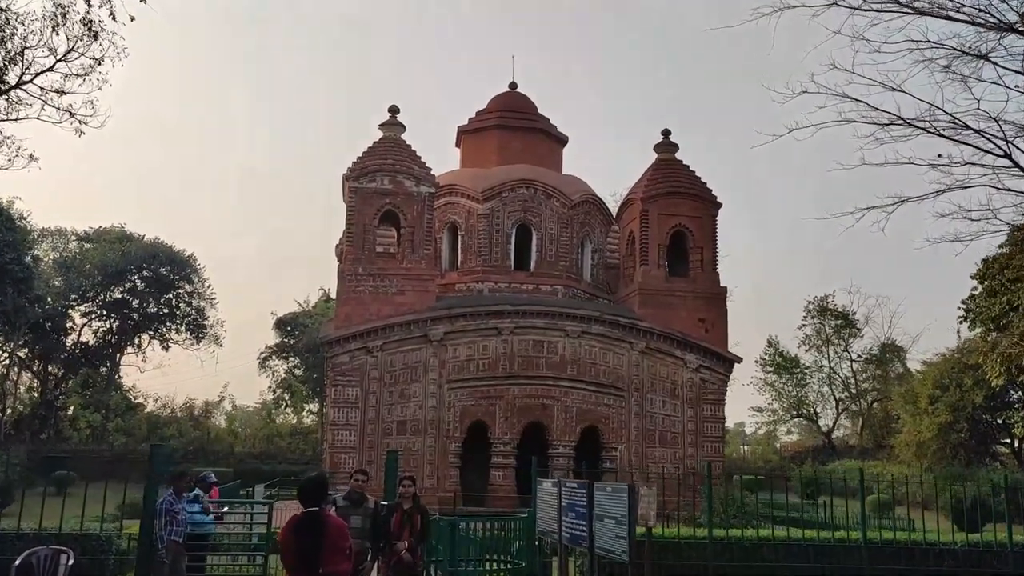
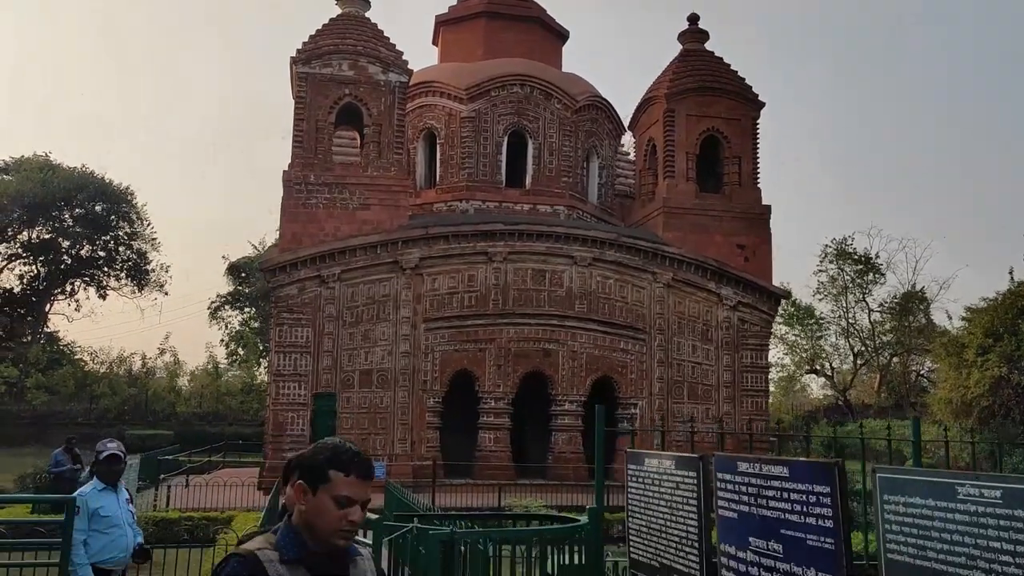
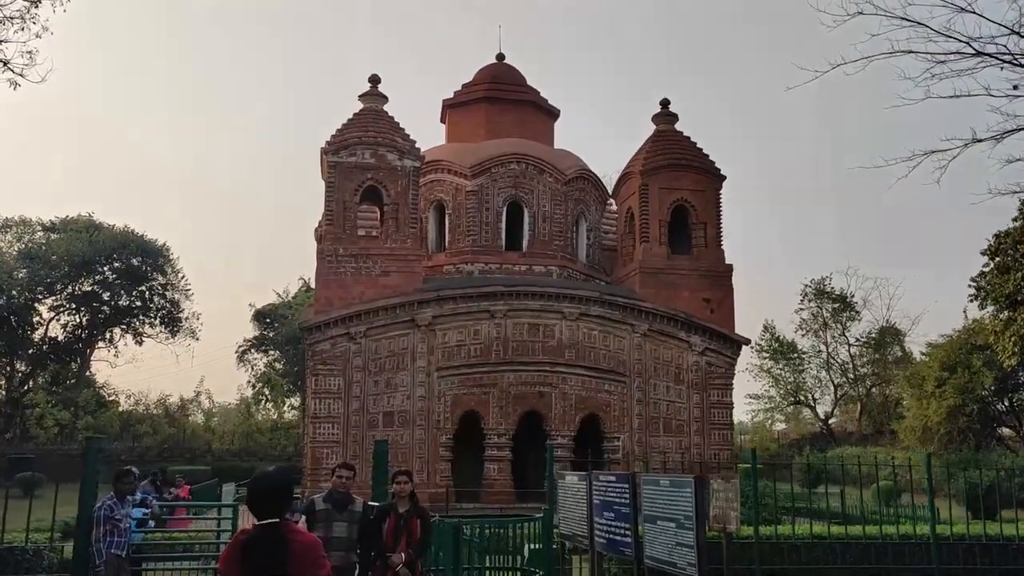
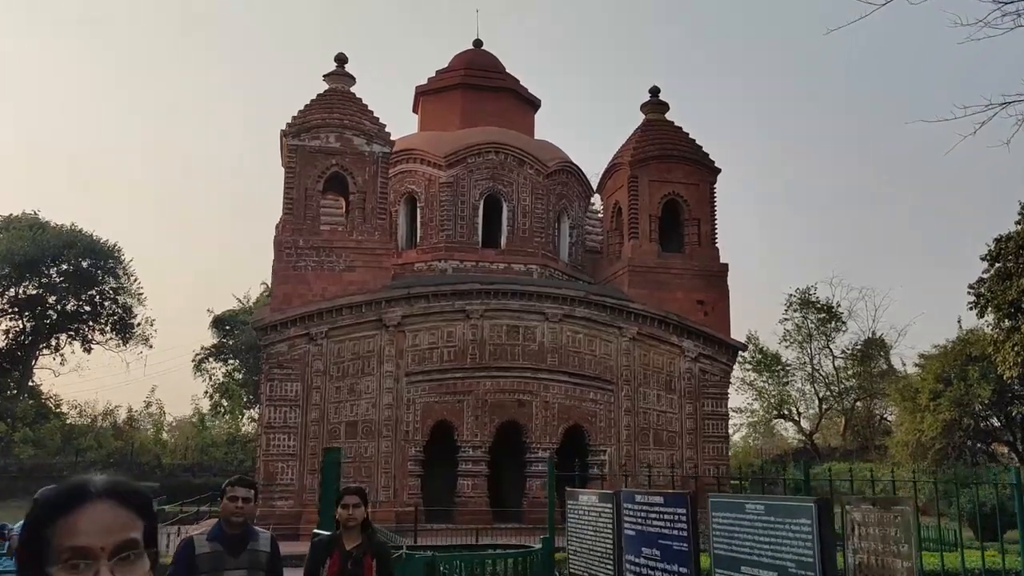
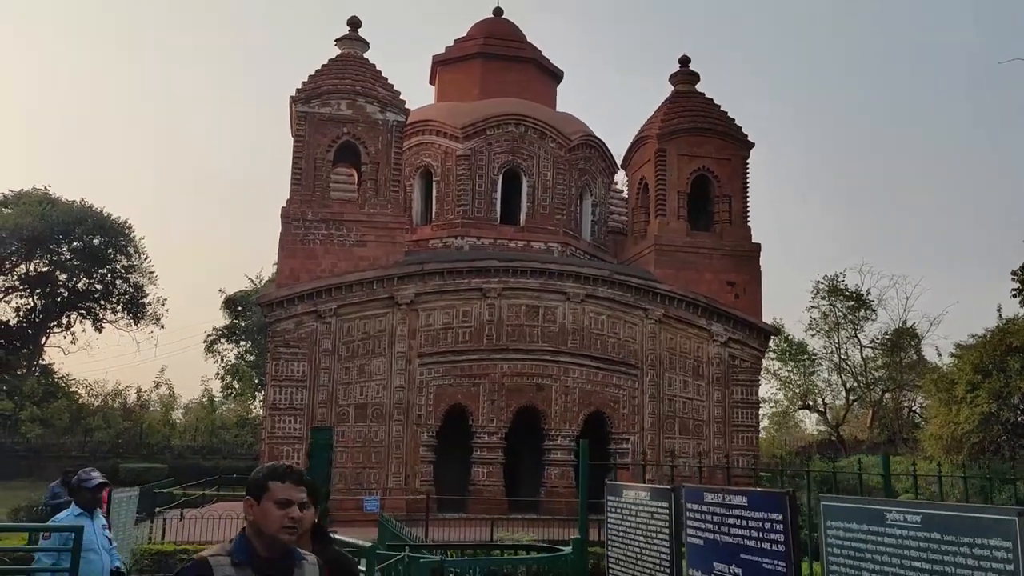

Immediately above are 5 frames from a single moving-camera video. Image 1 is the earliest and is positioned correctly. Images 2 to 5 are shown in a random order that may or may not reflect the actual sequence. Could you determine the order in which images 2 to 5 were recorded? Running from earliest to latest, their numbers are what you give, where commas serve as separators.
3, 4, 5, 2
